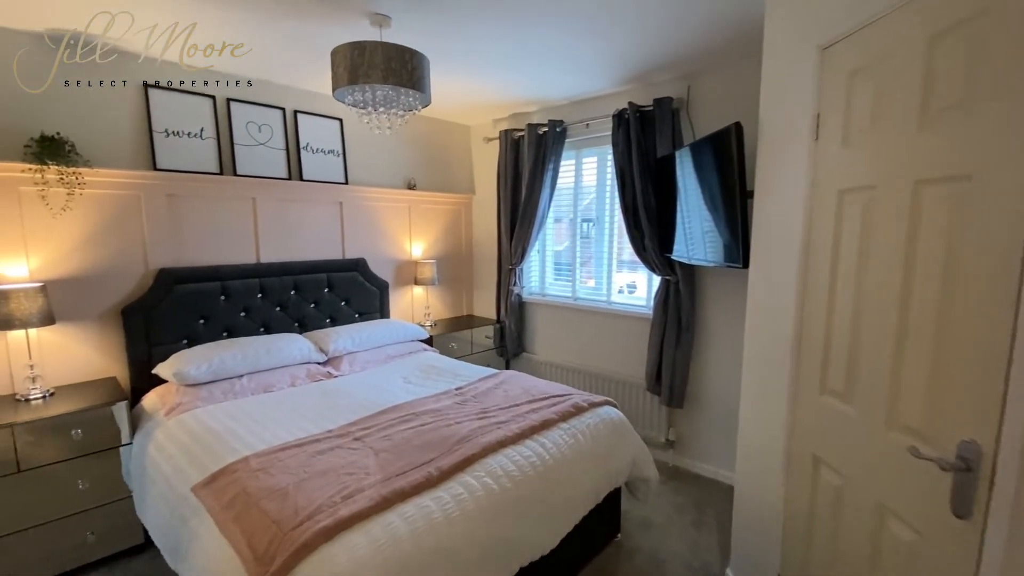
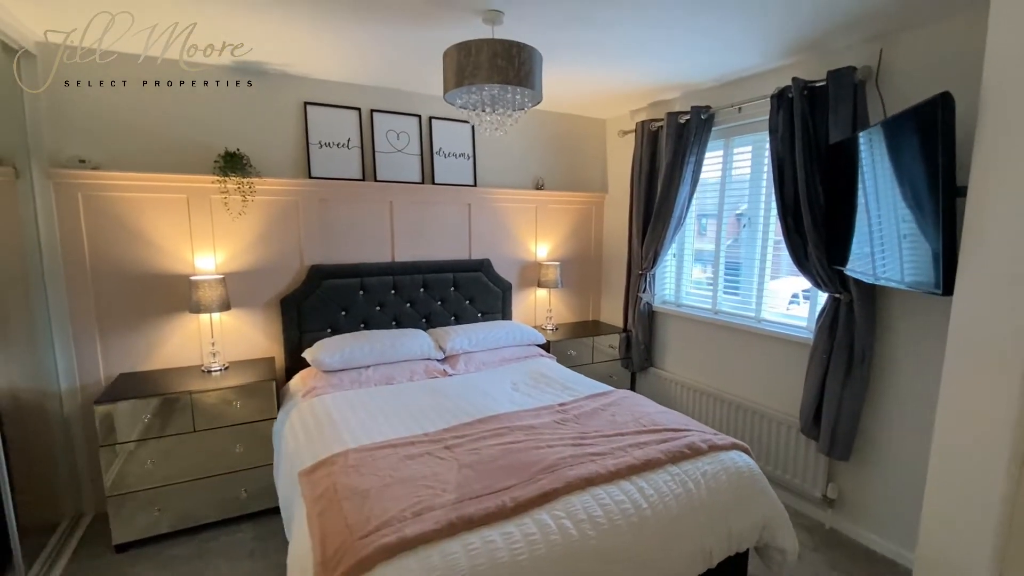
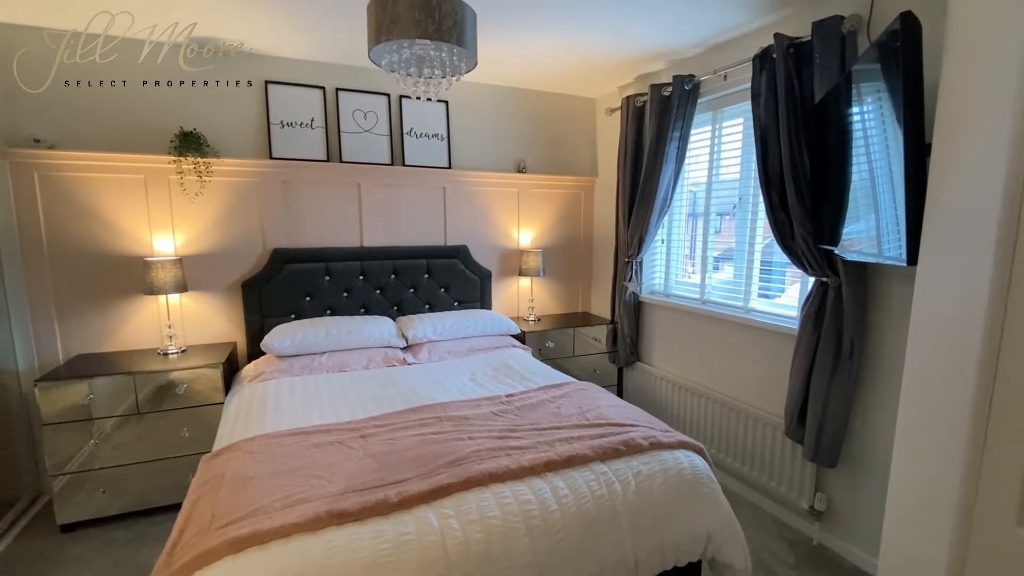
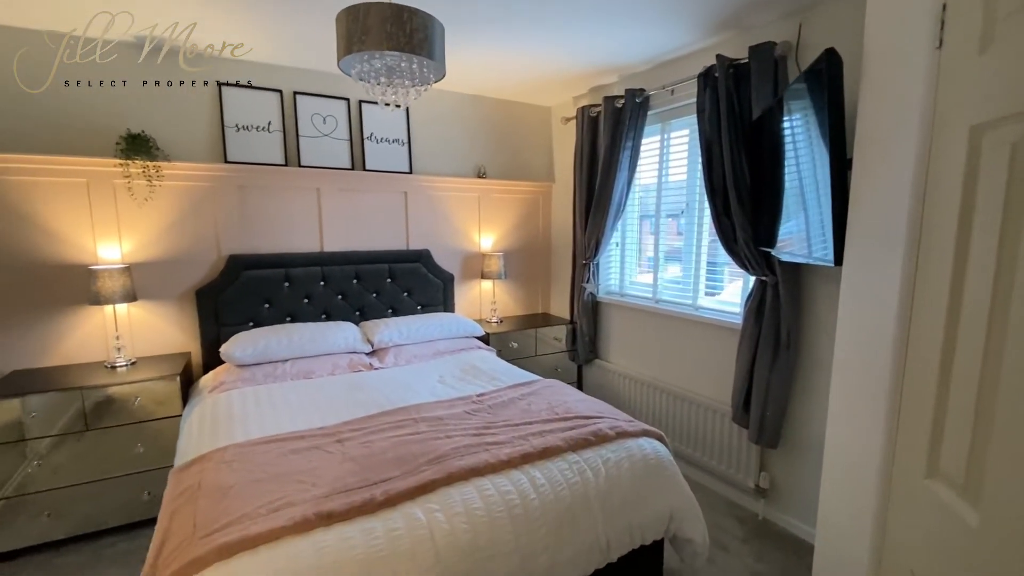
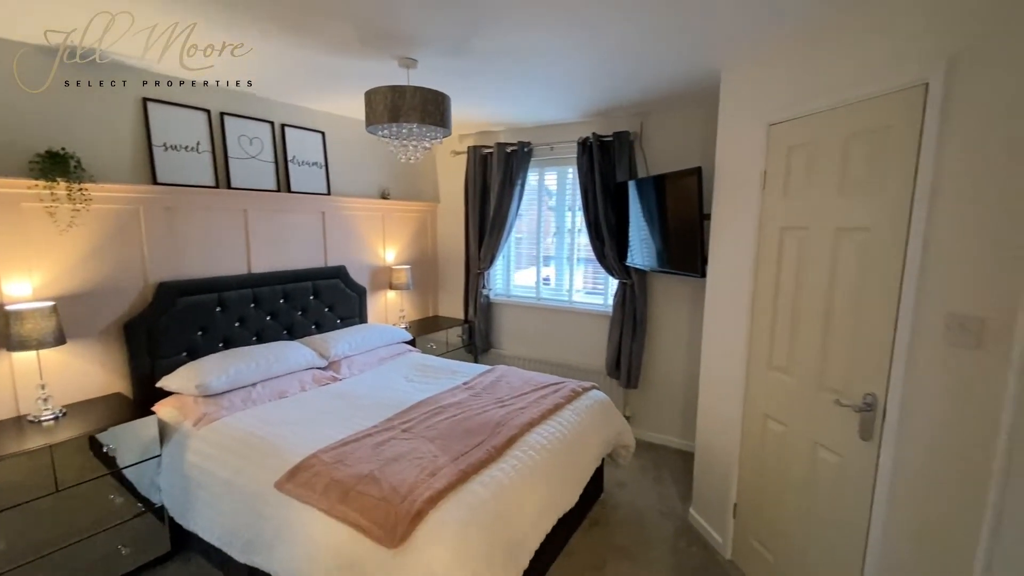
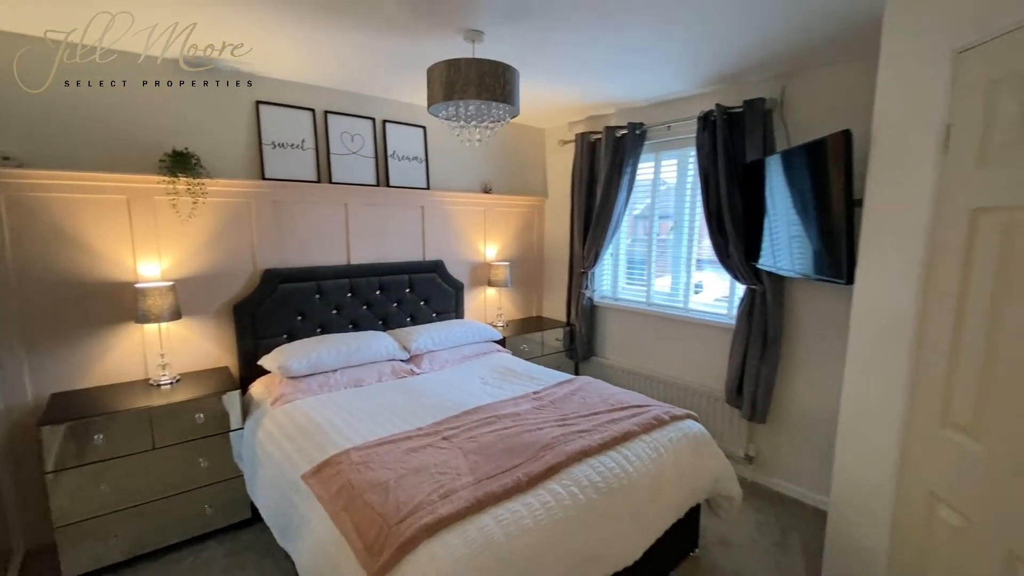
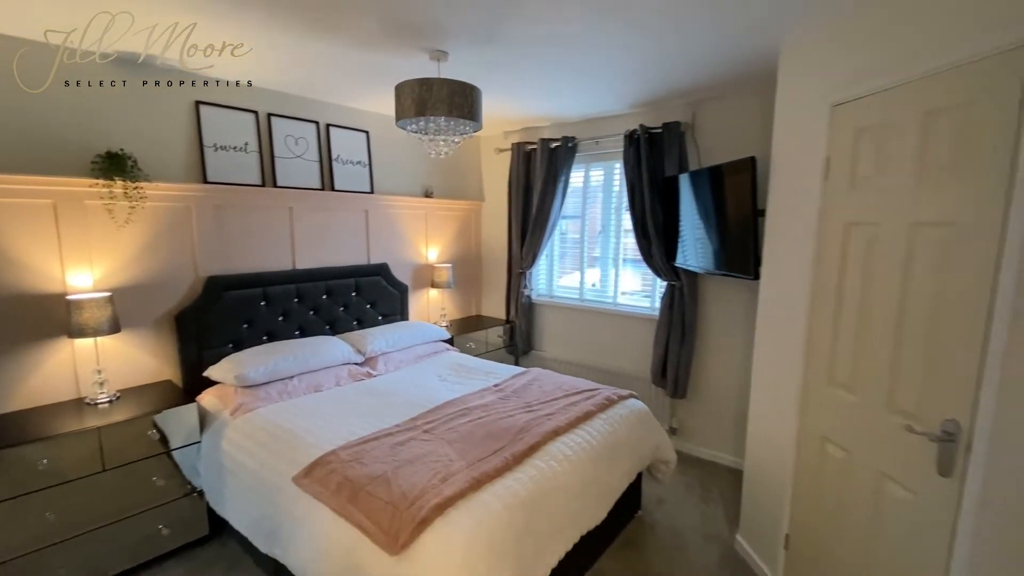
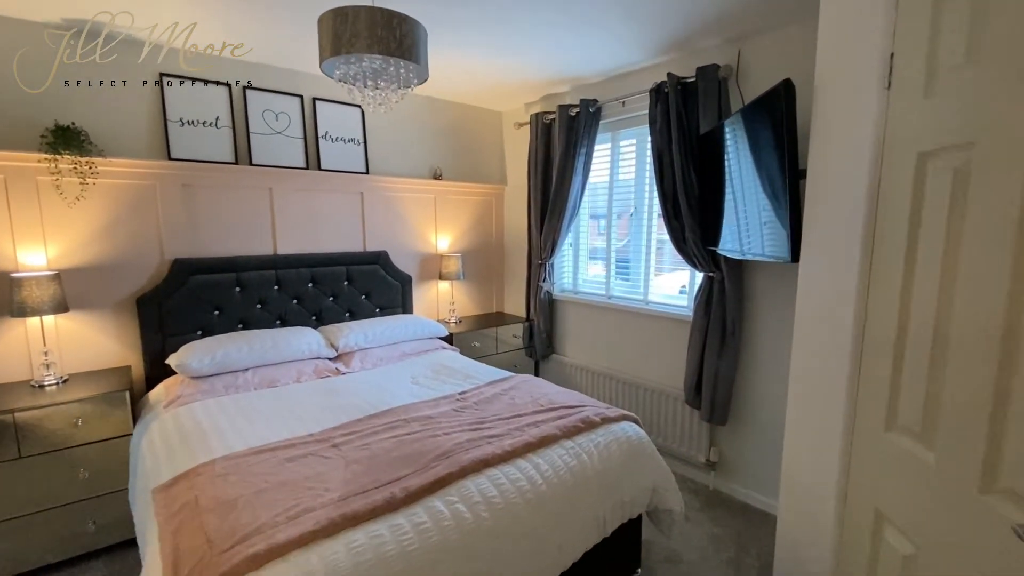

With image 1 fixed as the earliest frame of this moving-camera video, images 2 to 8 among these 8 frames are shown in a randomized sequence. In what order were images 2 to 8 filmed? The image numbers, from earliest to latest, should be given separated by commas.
8, 4, 3, 2, 6, 7, 5
